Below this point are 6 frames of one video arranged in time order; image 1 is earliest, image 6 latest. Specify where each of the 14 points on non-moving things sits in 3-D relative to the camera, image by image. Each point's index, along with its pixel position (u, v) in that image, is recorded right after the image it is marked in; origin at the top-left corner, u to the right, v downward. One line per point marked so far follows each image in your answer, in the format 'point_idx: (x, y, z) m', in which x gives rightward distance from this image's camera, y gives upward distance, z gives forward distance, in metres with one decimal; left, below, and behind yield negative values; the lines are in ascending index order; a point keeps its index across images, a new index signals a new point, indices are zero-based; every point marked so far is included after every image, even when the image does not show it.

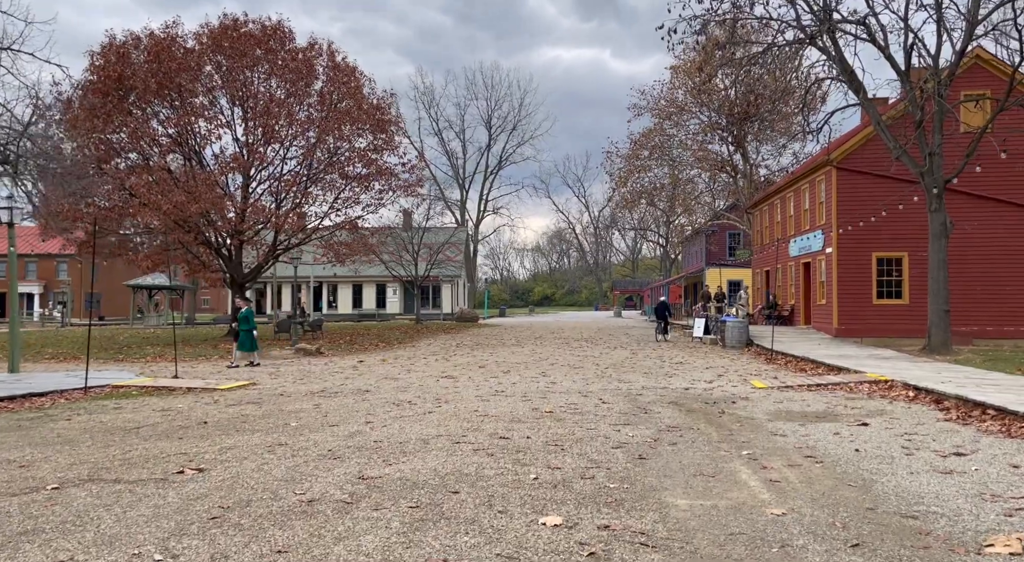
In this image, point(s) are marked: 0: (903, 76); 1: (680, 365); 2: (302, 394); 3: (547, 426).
0: (+8.9, +4.7, +17.4) m
1: (+3.6, -1.8, +16.1) m
2: (-3.0, -1.6, +11.1) m
3: (+0.3, -1.5, +7.7) m
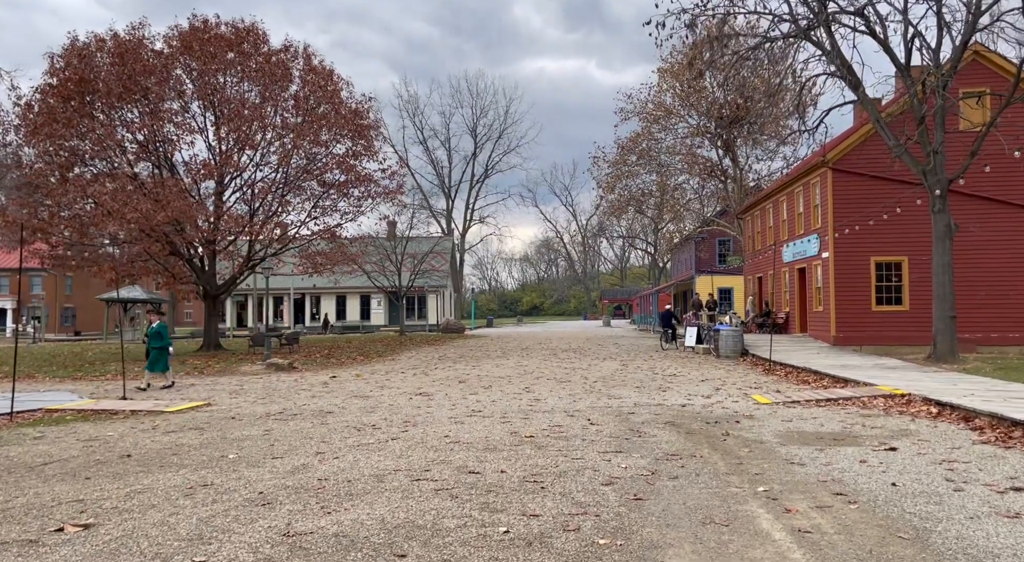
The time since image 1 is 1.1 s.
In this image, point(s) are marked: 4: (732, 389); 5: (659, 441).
0: (+8.5, +4.6, +16.6) m
1: (+3.2, -1.9, +15.1) m
2: (-3.3, -1.8, +9.9) m
3: (+0.1, -1.5, +6.6) m
4: (+3.7, -1.8, +12.8) m
5: (+1.4, -1.6, +7.5) m
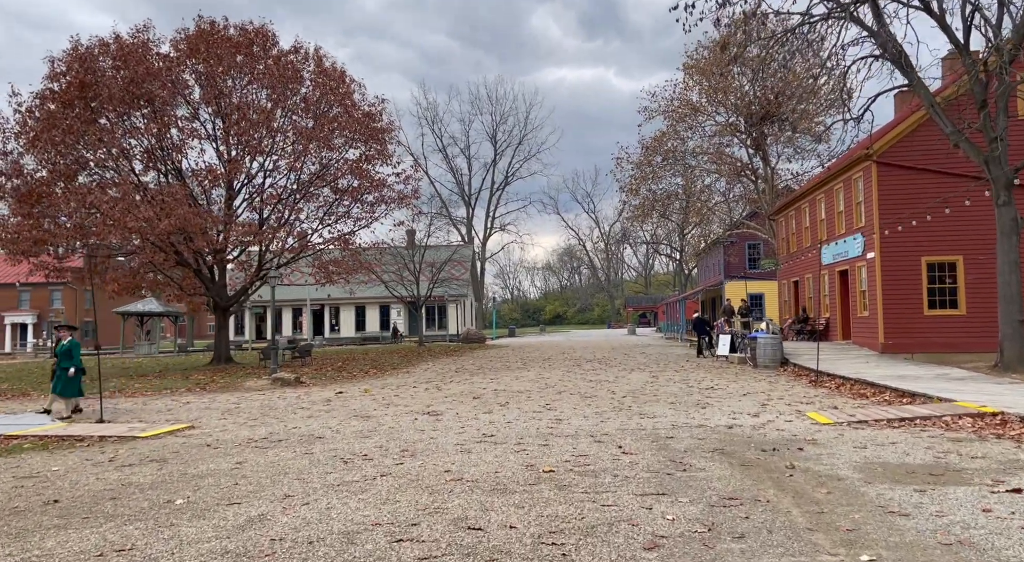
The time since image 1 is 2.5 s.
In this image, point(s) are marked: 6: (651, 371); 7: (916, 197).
0: (+8.8, +4.5, +15.0) m
1: (+3.6, -2.0, +13.6) m
2: (-3.1, -1.8, +8.6) m
3: (+0.2, -1.5, +5.3) m
4: (+4.0, -1.8, +11.3) m
5: (+1.6, -1.5, +6.0) m
6: (+3.5, -2.2, +19.1) m
7: (+10.0, +2.1, +19.0) m
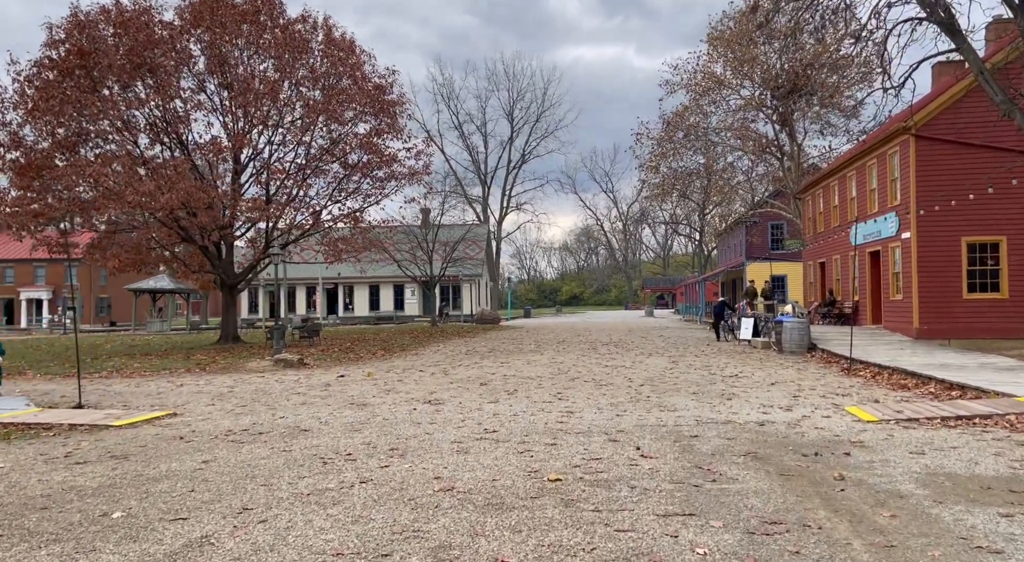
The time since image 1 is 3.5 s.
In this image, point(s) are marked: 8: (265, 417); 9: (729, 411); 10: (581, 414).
0: (+9.0, +4.9, +13.7) m
1: (+3.7, -1.6, +12.6) m
2: (-3.1, -1.6, +7.8) m
3: (+0.2, -1.4, +4.4) m
4: (+4.1, -1.6, +10.3) m
5: (+1.5, -1.4, +5.1) m
6: (+3.8, -1.8, +18.1) m
7: (+10.3, +2.5, +17.8) m
8: (-3.0, -1.7, +9.3) m
9: (+2.6, -1.5, +9.0) m
10: (+0.8, -1.5, +8.8) m
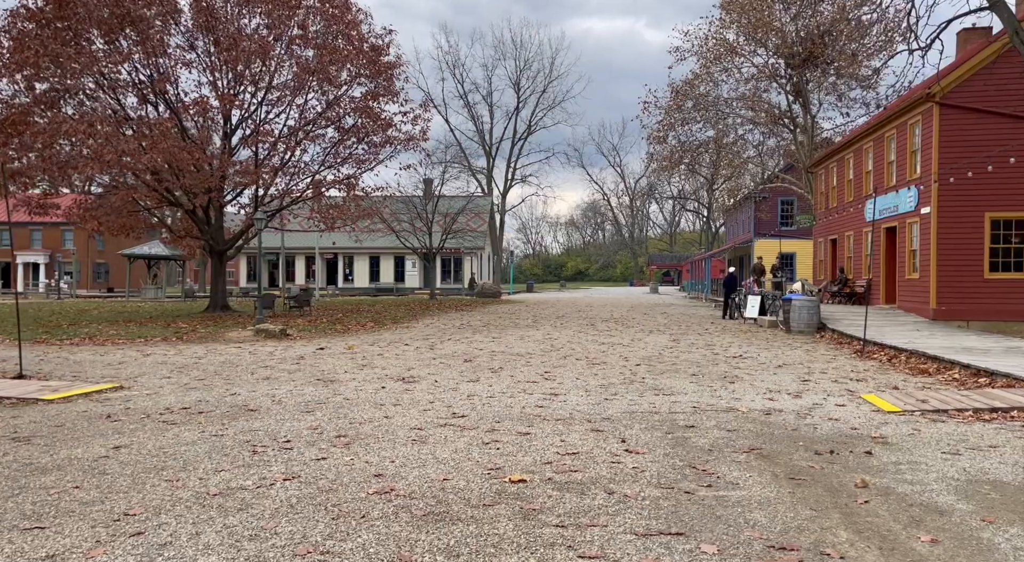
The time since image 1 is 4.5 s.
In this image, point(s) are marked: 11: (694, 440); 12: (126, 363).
0: (+9.0, +5.2, +12.5) m
1: (+3.5, -1.2, +11.7) m
2: (-3.3, -1.2, +6.9) m
3: (-0.1, -1.2, +3.4) m
4: (+3.9, -1.2, +9.4) m
5: (+1.3, -1.2, +4.2) m
6: (+3.6, -1.2, +17.2) m
7: (+10.2, +3.0, +16.6) m
8: (-3.3, -1.2, +8.4) m
9: (+2.3, -1.2, +8.0) m
10: (+0.6, -1.2, +7.9) m
11: (+1.4, -1.2, +5.8) m
12: (-6.2, -1.3, +12.2) m
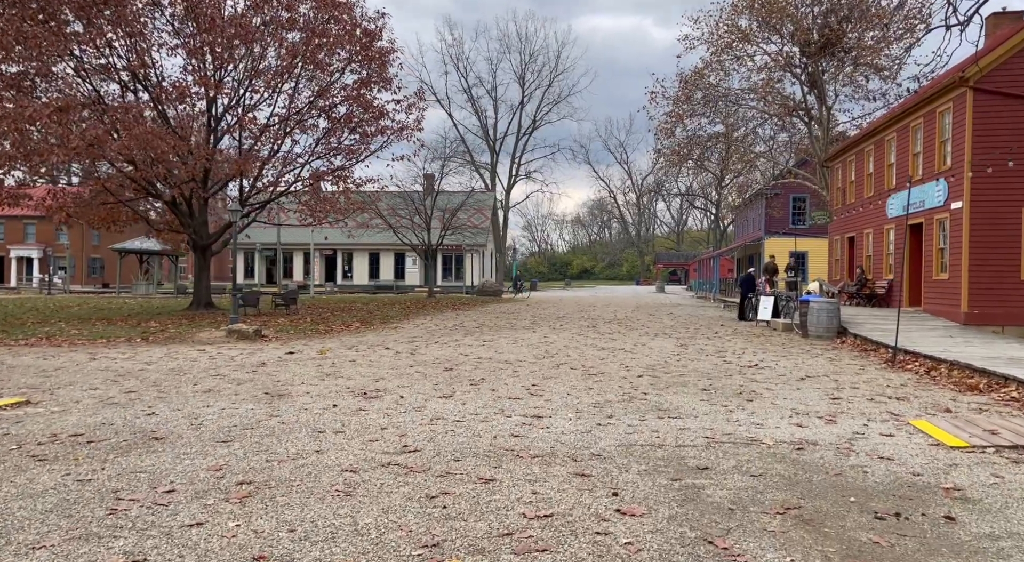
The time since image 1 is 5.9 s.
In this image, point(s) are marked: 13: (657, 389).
0: (+8.8, +5.2, +11.0) m
1: (+3.3, -1.2, +10.2) m
2: (-3.6, -1.2, +5.6) m
3: (-0.4, -1.2, +2.0) m
4: (+3.6, -1.3, +8.0) m
5: (+1.0, -1.2, +2.8) m
6: (+3.5, -1.2, +15.7) m
7: (+10.1, +2.9, +15.1) m
8: (-3.5, -1.2, +7.1) m
9: (+2.1, -1.2, +6.6) m
10: (+0.3, -1.2, +6.5) m
11: (+1.1, -1.2, +4.4) m
12: (-6.4, -1.2, +10.8) m
13: (+1.6, -1.2, +8.6) m
